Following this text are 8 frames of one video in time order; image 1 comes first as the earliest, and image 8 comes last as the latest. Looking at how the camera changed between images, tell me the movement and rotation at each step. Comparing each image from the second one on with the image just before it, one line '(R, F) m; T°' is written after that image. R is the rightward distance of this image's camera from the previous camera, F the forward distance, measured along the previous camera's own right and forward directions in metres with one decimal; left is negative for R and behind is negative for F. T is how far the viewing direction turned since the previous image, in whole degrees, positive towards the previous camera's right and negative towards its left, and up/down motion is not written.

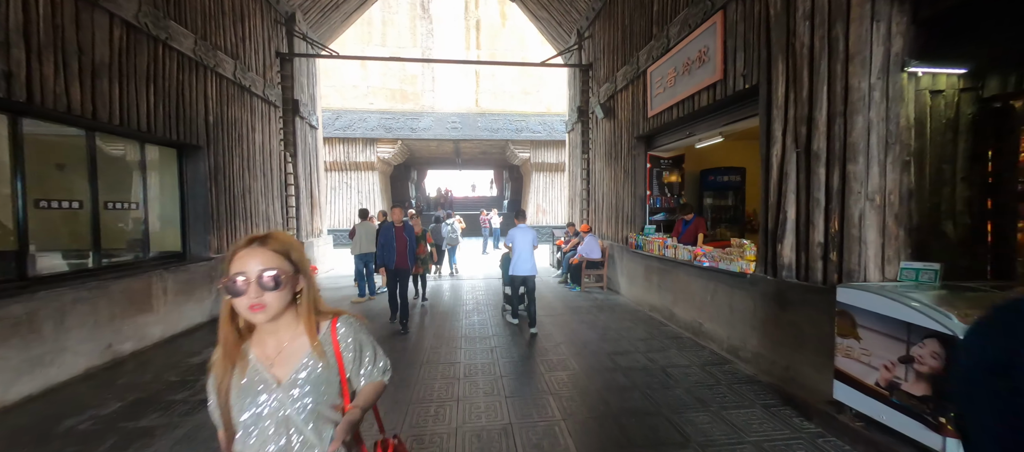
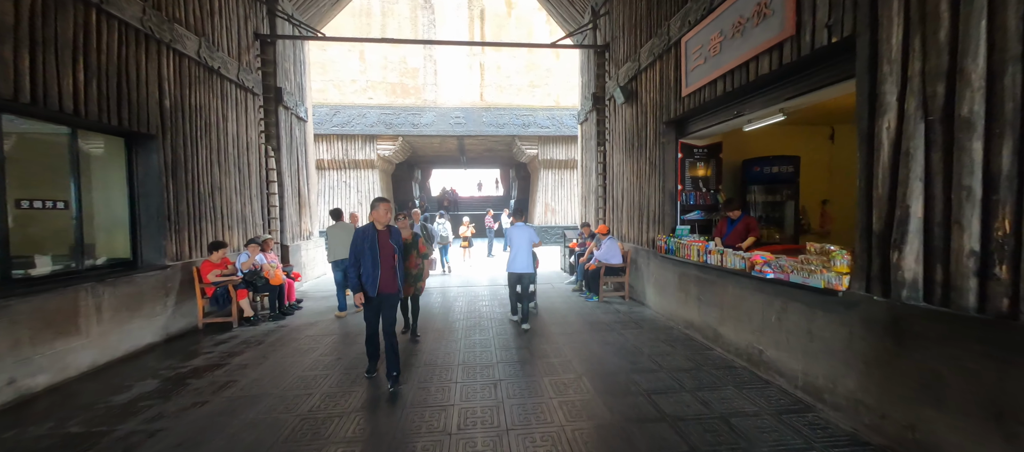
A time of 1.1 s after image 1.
(0.0, +0.9) m; -1°
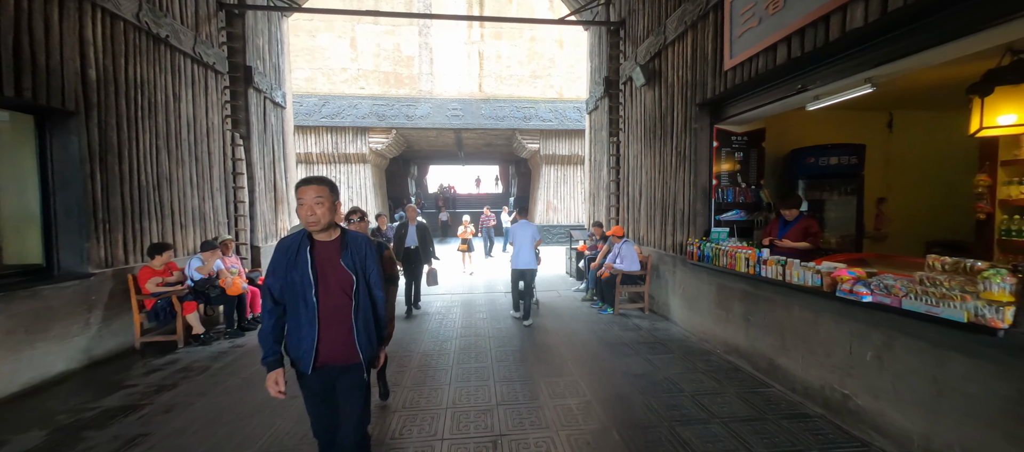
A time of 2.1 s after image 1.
(0.0, +0.8) m; 0°
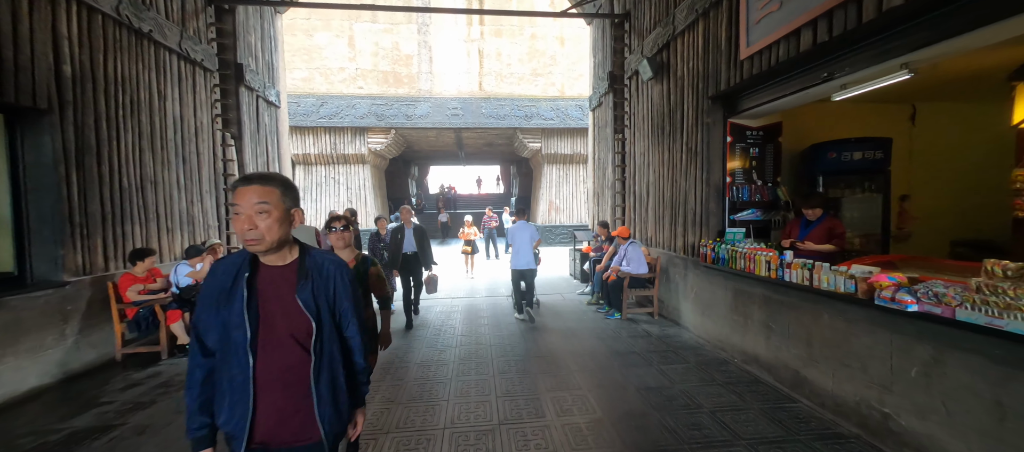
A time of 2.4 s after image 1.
(0.0, +0.2) m; 0°
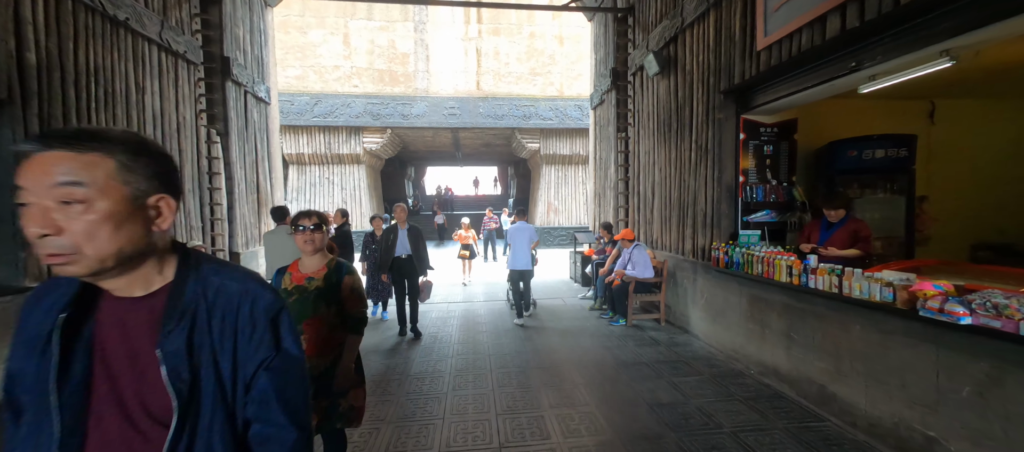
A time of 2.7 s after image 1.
(0.0, +0.2) m; 0°
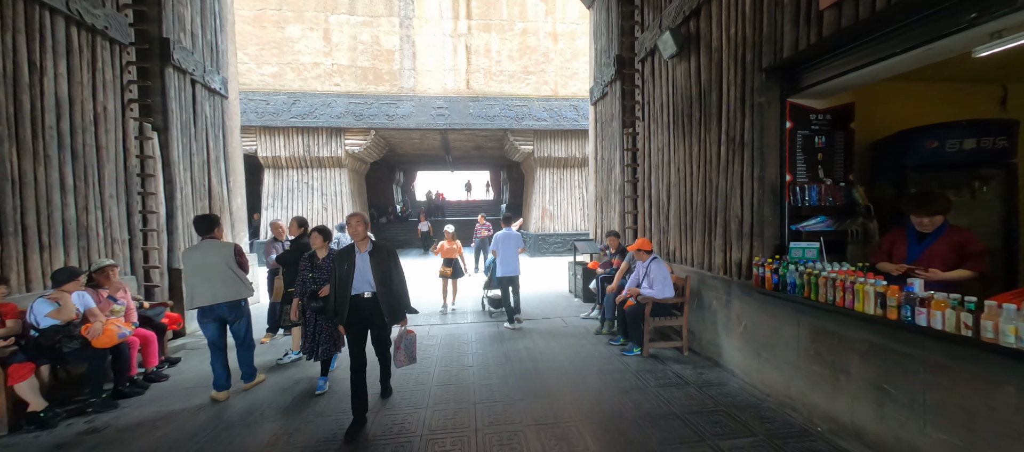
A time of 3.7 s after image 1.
(0.0, +0.8) m; +1°
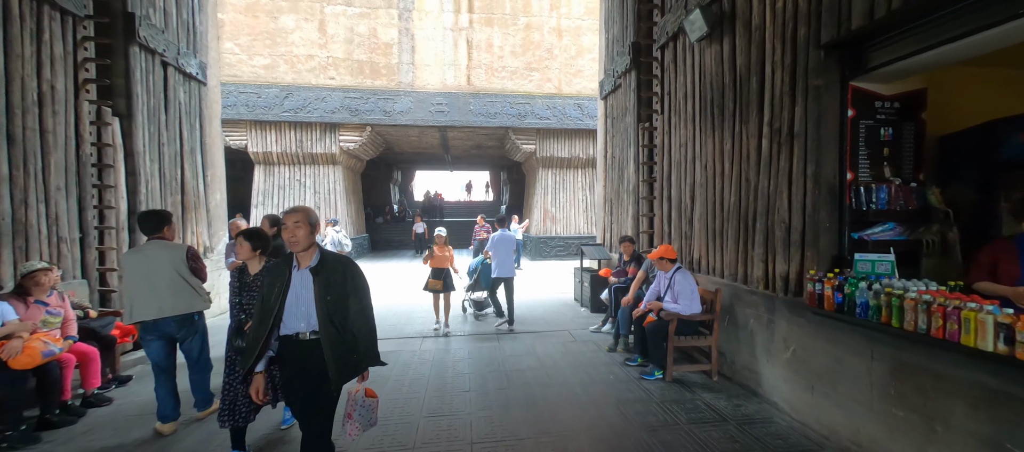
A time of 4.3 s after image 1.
(-0.1, +0.5) m; 0°
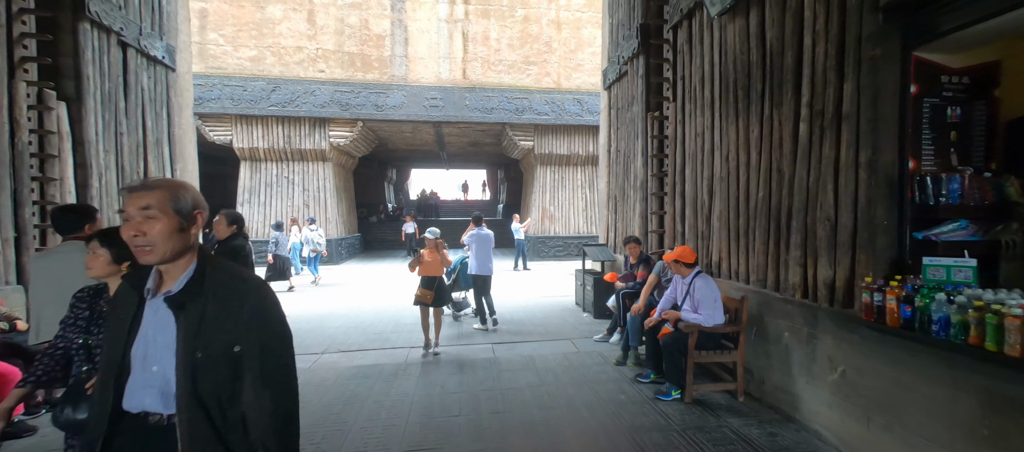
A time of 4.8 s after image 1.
(0.0, +0.4) m; 0°
